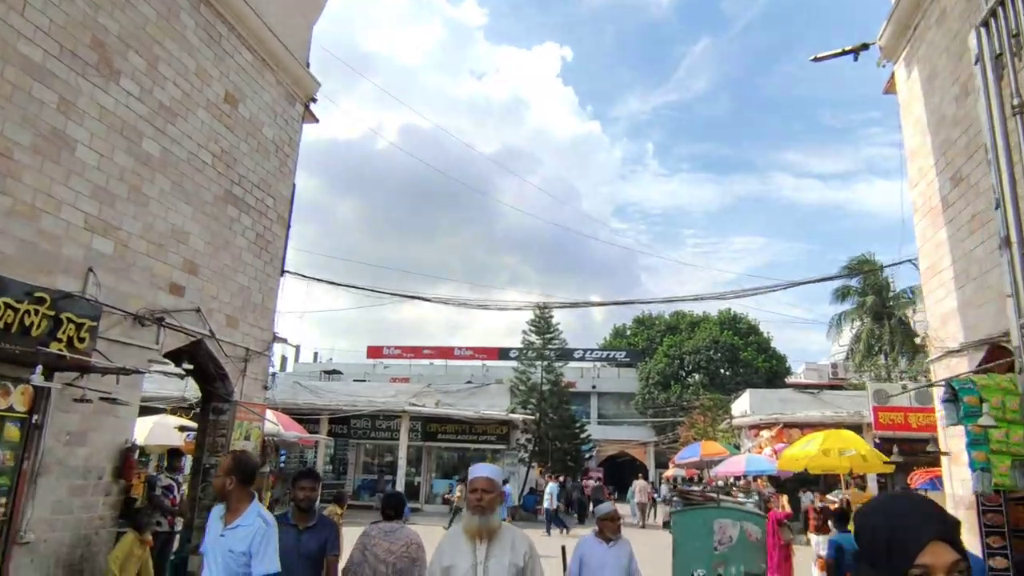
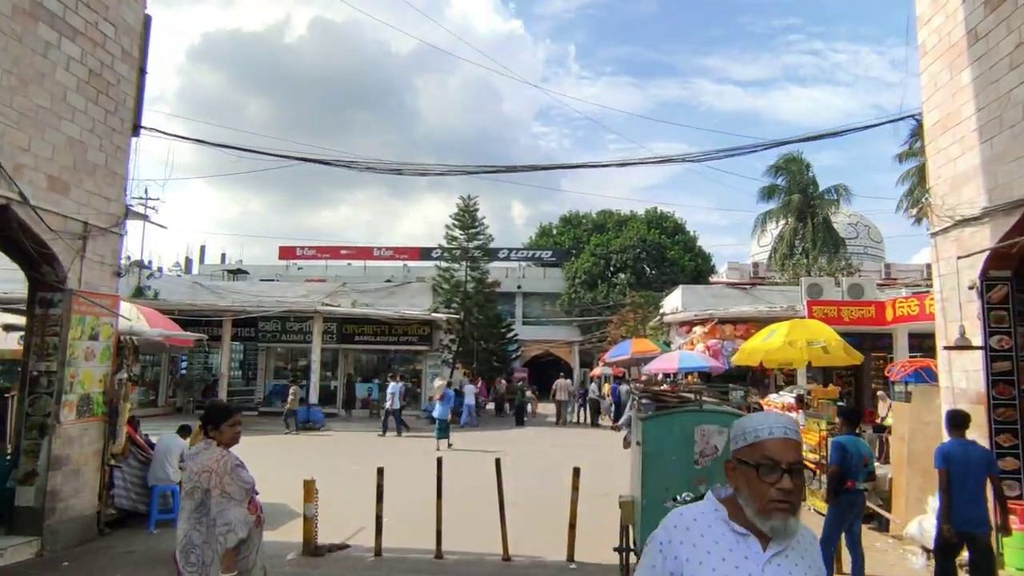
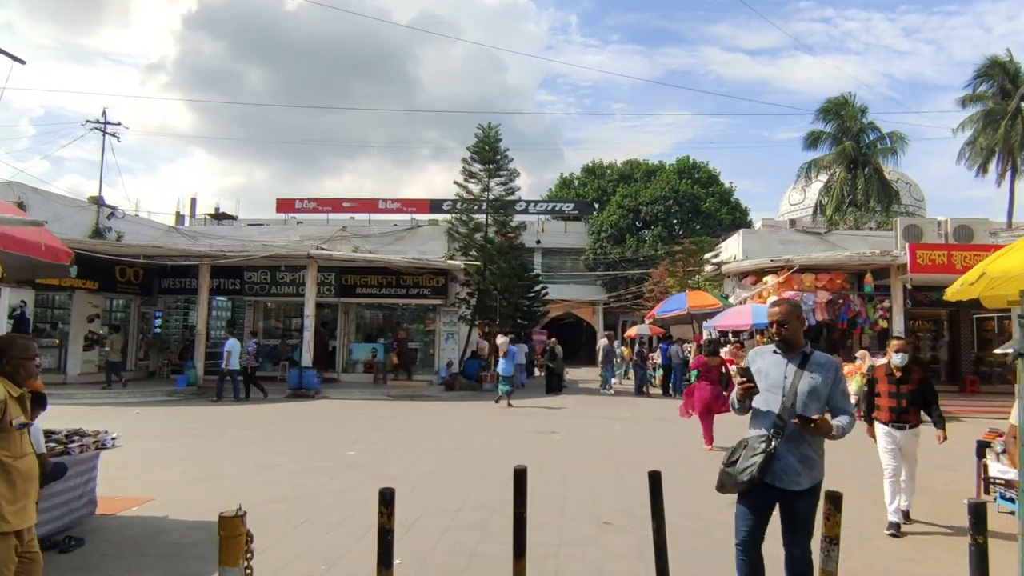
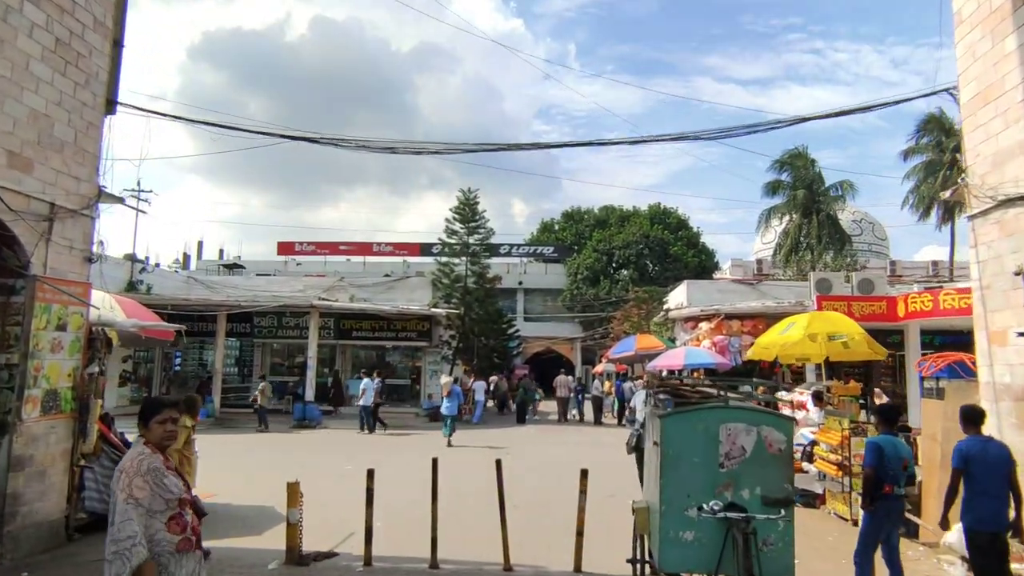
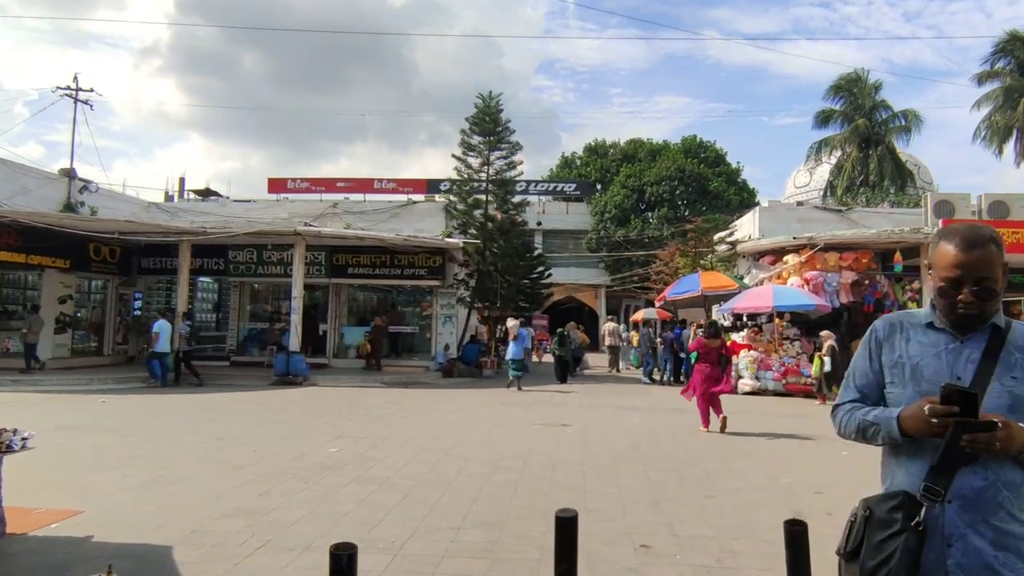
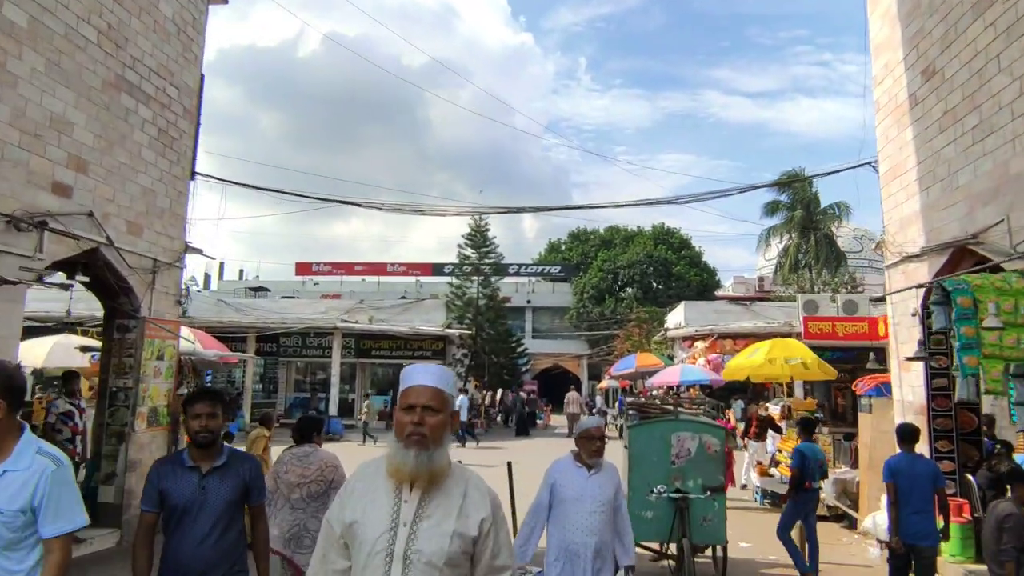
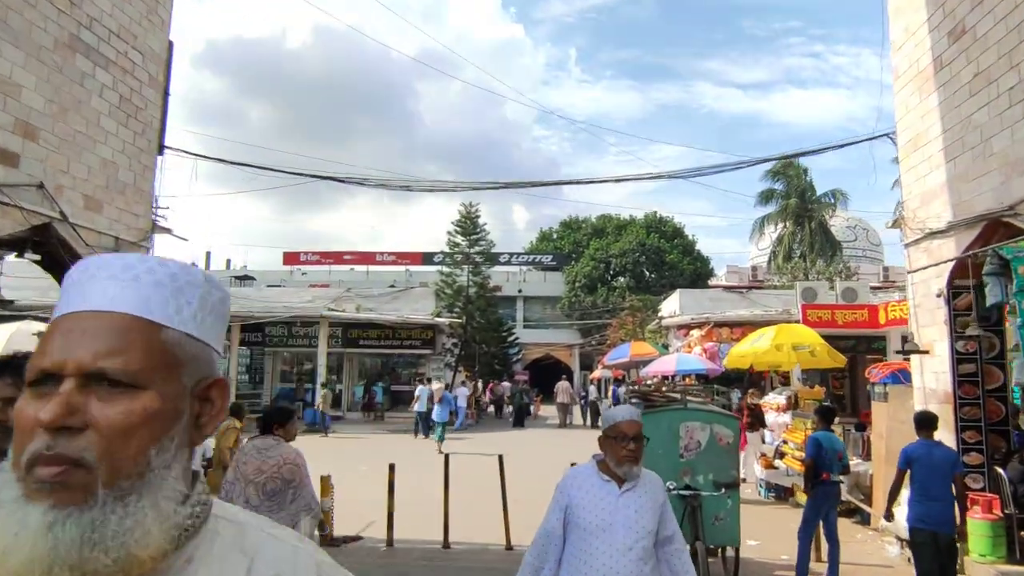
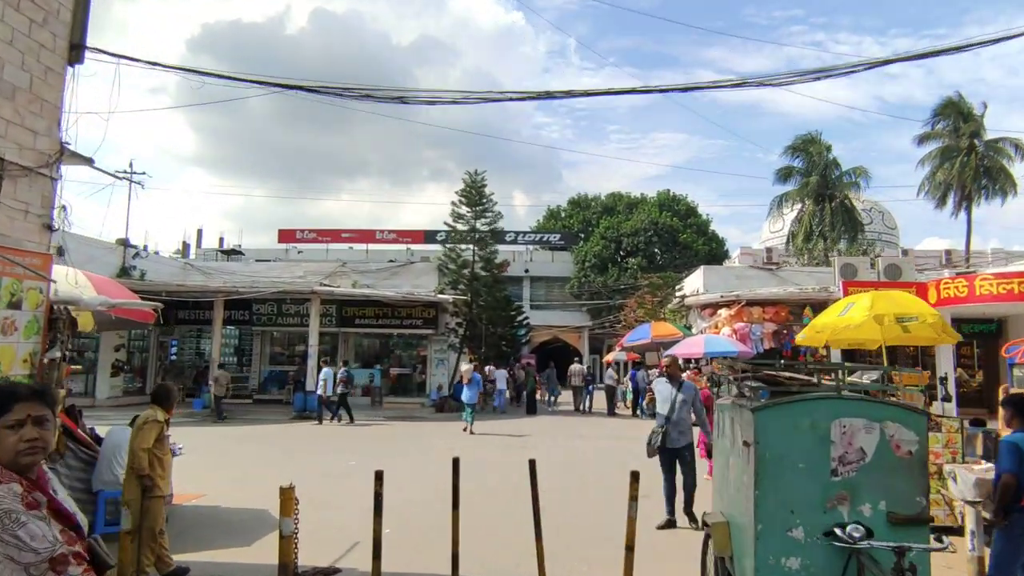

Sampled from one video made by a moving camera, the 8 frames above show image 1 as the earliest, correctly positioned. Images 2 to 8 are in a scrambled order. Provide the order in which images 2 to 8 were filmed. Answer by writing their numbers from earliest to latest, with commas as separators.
6, 7, 2, 4, 8, 3, 5
